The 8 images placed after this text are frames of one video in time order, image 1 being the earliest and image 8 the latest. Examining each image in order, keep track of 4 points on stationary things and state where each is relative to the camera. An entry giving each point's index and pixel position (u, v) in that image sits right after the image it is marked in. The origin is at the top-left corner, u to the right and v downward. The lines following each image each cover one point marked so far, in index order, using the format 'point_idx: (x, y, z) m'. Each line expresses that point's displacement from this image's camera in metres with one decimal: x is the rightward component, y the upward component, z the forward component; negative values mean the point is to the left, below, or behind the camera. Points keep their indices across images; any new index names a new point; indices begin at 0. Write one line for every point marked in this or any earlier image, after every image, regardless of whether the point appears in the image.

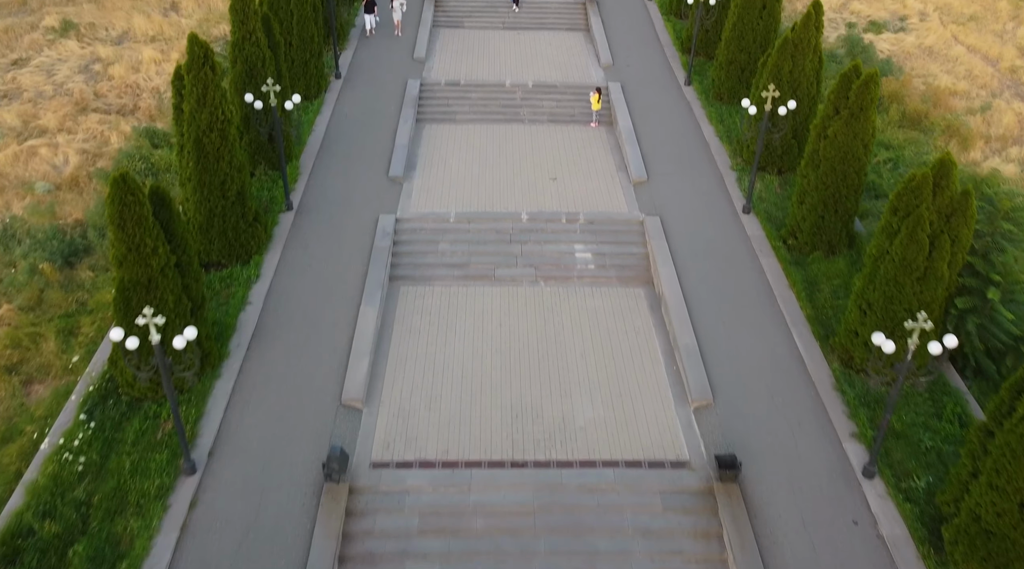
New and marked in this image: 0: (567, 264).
0: (+0.9, +0.3, +12.7) m
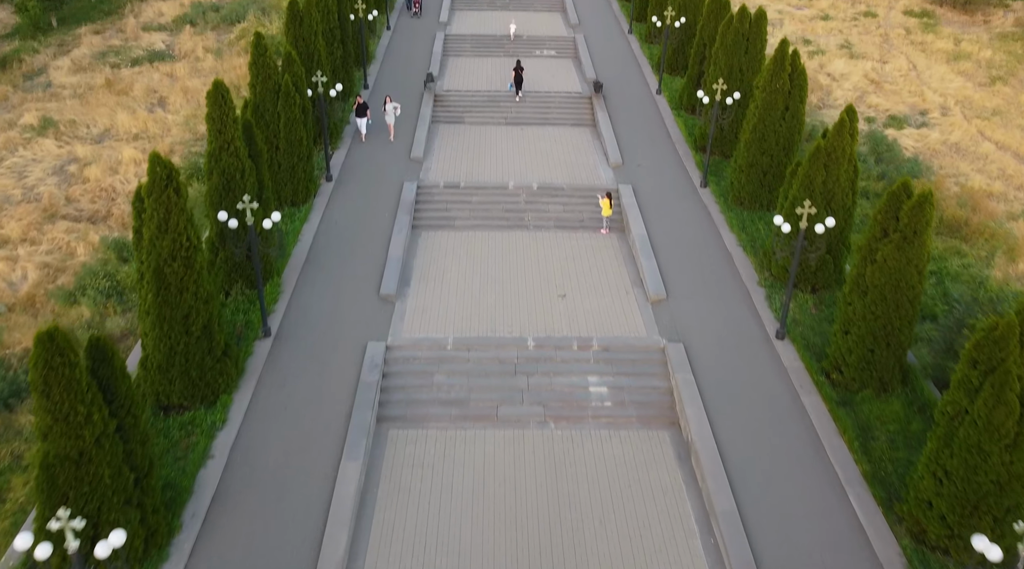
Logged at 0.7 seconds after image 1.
0: (+1.0, -1.6, +11.2) m
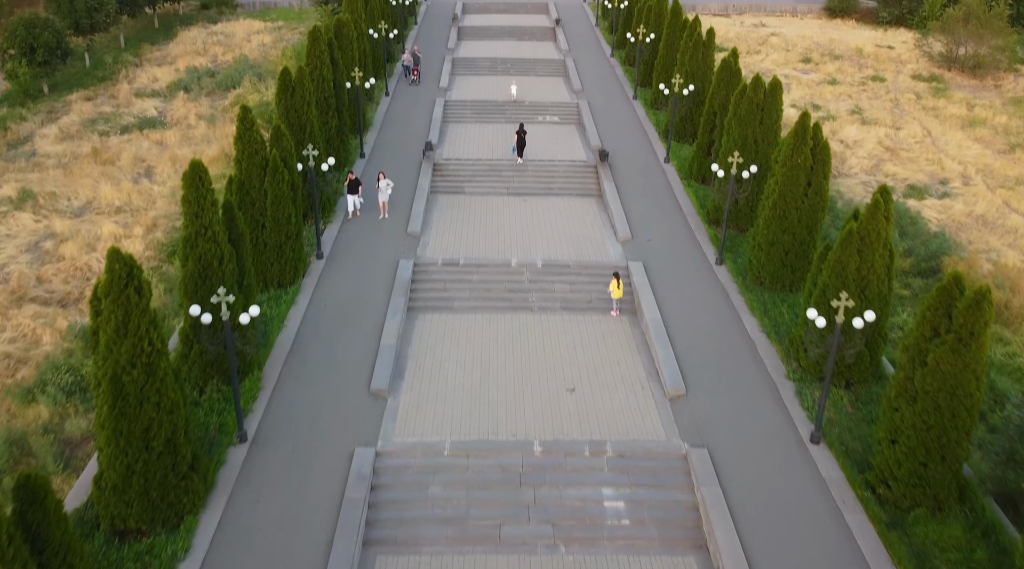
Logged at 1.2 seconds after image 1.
0: (+1.0, -2.9, +9.9) m
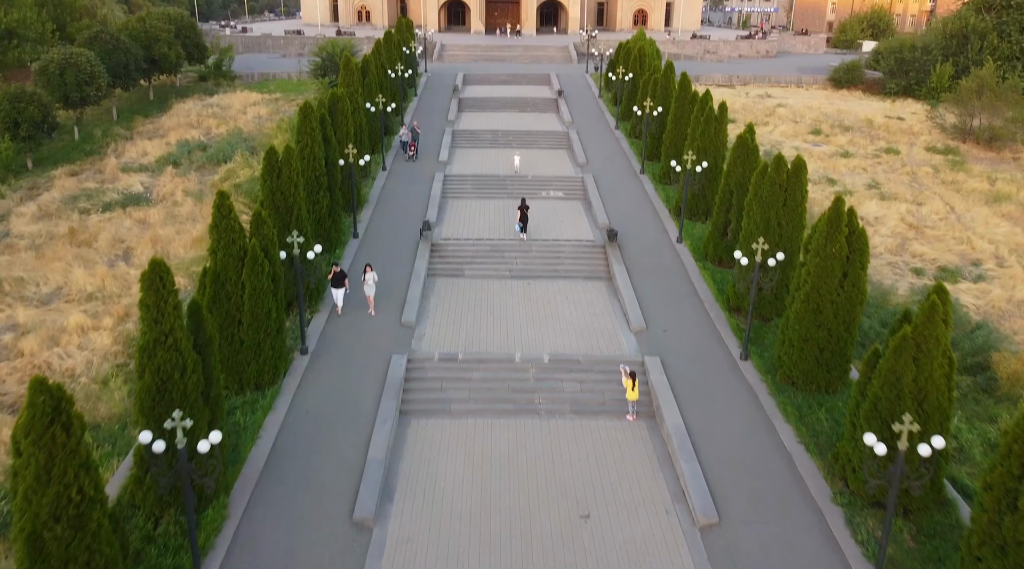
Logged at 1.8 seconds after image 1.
0: (+1.1, -4.2, +8.2) m
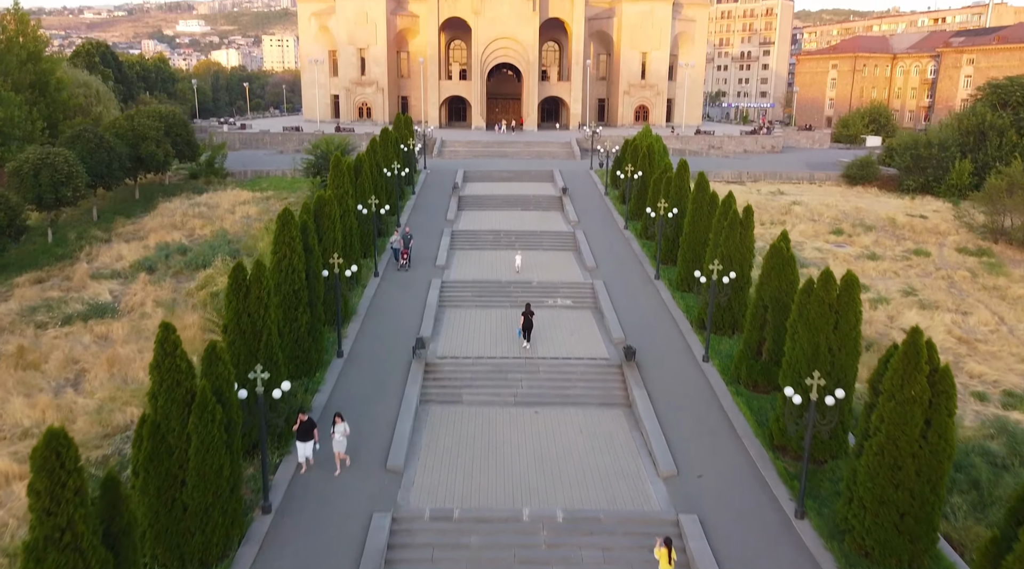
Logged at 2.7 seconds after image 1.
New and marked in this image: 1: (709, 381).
0: (+1.2, -5.6, +5.4) m
1: (+4.1, -2.0, +16.6) m
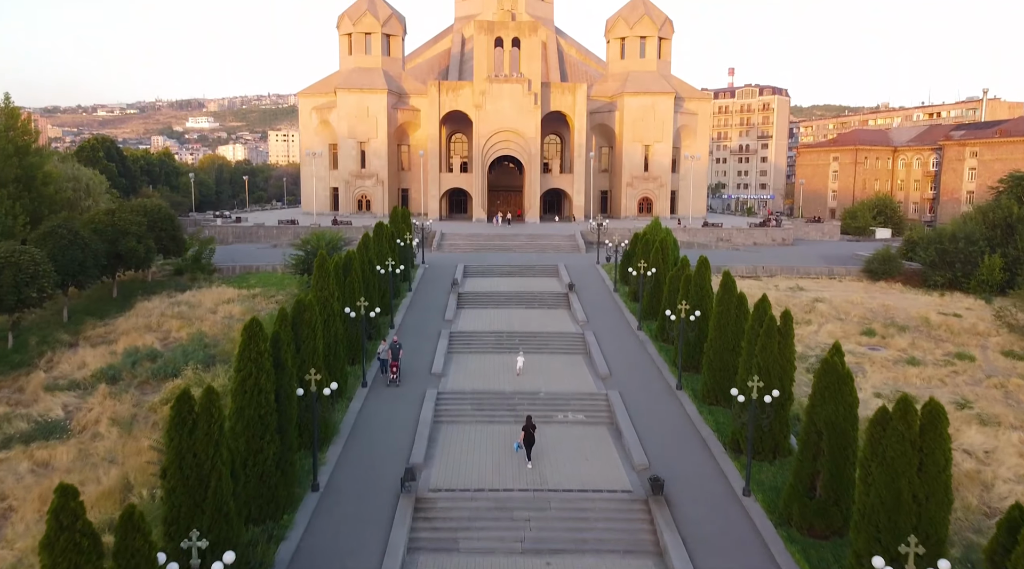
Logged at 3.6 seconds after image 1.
0: (+1.3, -6.5, +2.4) m
1: (+4.2, -4.2, +13.9) m
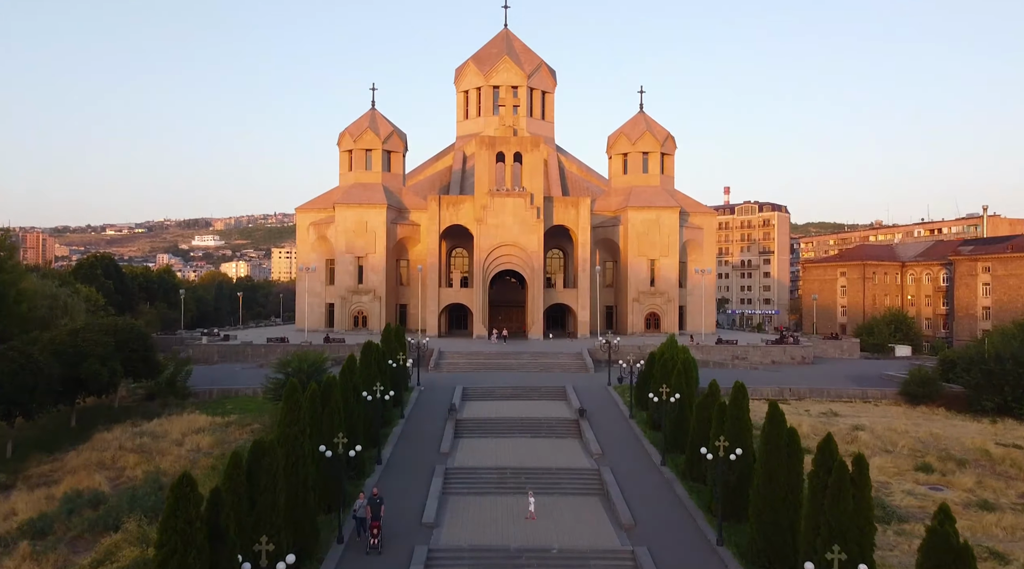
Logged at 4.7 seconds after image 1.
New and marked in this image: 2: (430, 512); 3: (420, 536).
0: (+1.4, -6.7, -1.4) m
1: (+4.3, -6.1, +10.3) m
2: (-1.9, -5.3, +18.4) m
3: (-2.0, -5.4, +17.3) m
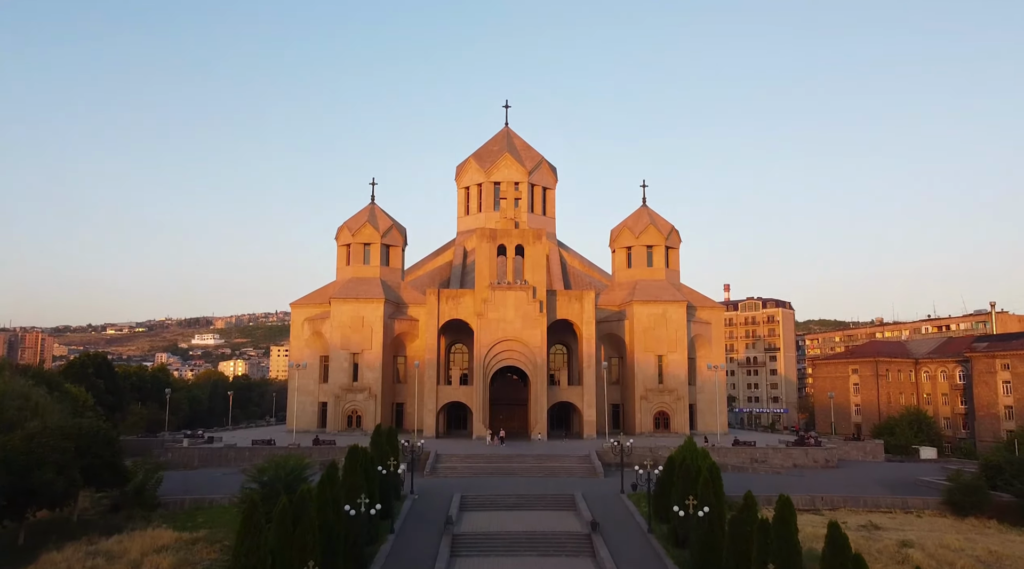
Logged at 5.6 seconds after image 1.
0: (+1.5, -6.1, -4.7) m
1: (+4.5, -6.9, +7.1) m
2: (-1.8, -7.1, +15.2) m
3: (-1.9, -7.2, +14.1) m
